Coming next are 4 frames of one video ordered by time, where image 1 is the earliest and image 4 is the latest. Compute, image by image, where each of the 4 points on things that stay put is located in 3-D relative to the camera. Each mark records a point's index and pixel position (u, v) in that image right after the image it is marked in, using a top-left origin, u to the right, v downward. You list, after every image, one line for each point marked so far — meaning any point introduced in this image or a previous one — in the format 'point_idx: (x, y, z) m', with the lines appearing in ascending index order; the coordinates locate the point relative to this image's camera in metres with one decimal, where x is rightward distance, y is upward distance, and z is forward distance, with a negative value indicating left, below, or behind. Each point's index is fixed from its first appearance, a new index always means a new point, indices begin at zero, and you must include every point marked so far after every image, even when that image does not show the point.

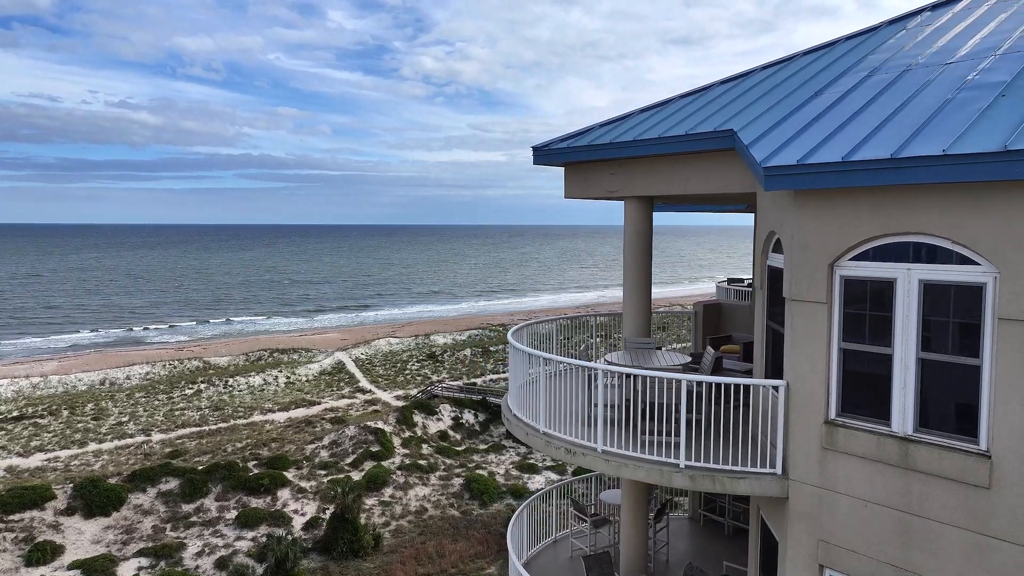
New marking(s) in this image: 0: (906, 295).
0: (+3.0, -0.1, +5.5) m
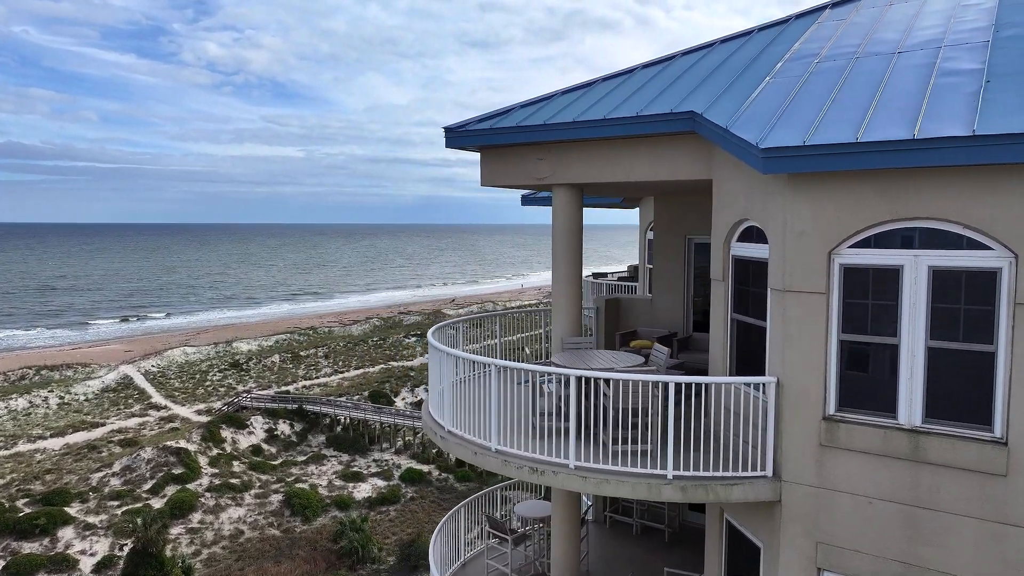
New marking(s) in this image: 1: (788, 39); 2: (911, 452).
0: (+3.0, 0.0, +5.3) m
1: (+3.2, +2.9, +8.2) m
2: (+3.0, -1.2, +5.3) m
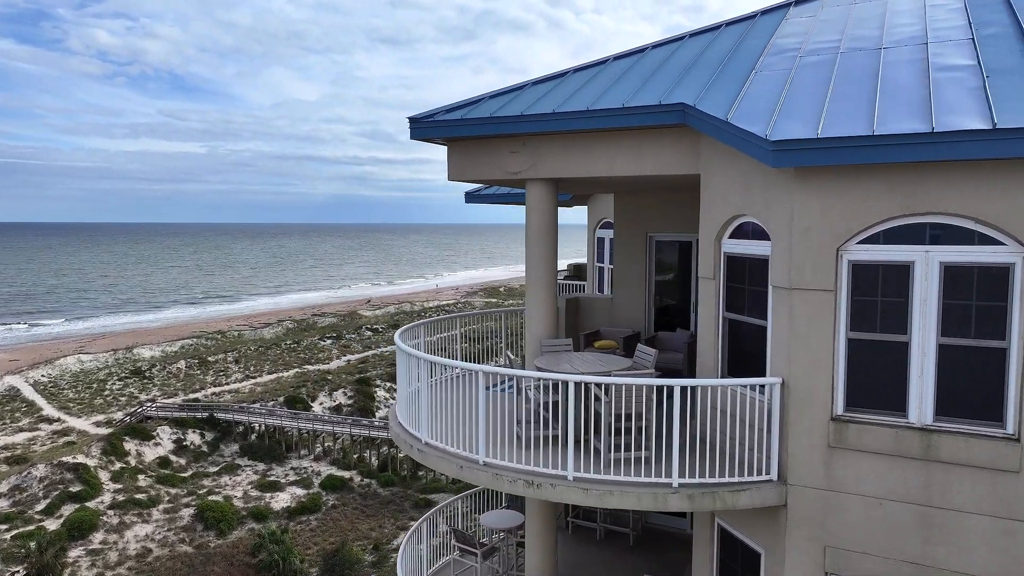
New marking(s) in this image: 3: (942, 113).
0: (+3.0, +0.1, +5.2) m
1: (+2.9, +2.9, +8.2) m
2: (+3.0, -1.2, +5.2) m
3: (+3.1, +1.3, +5.1) m
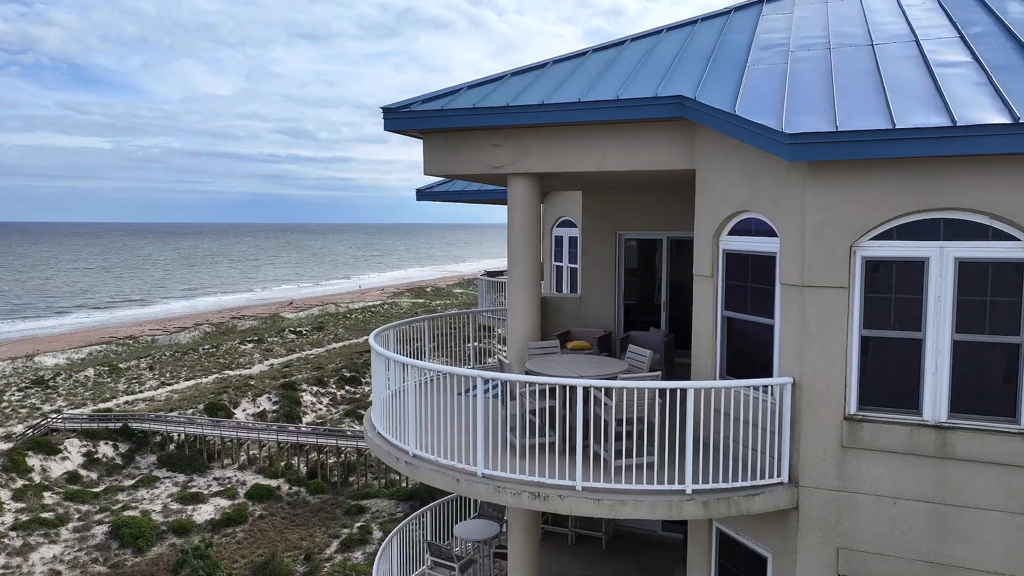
0: (+3.1, +0.1, +5.2) m
1: (+2.6, +3.0, +8.1) m
2: (+3.1, -1.2, +5.2) m
3: (+3.2, +1.3, +5.1) m
